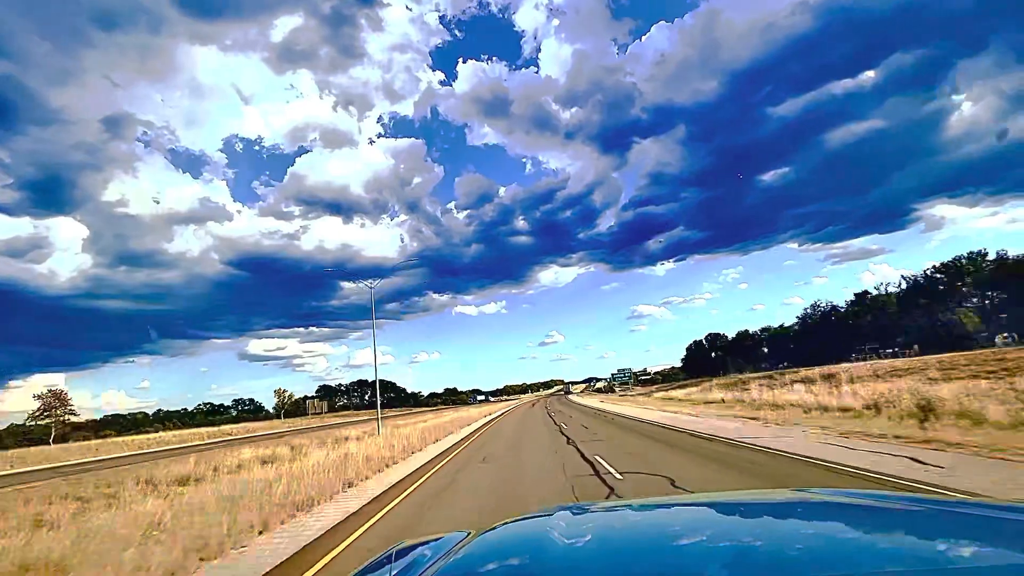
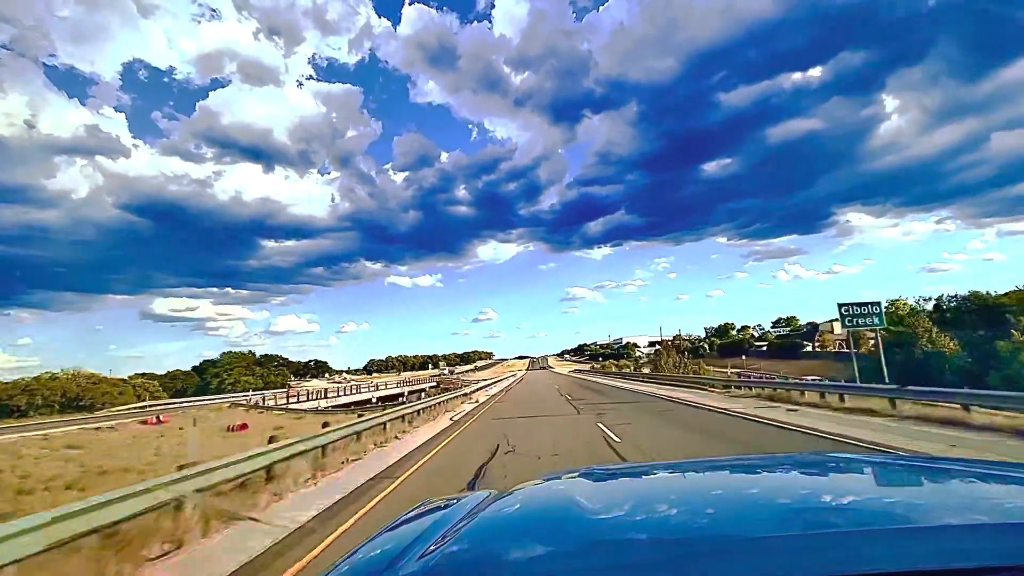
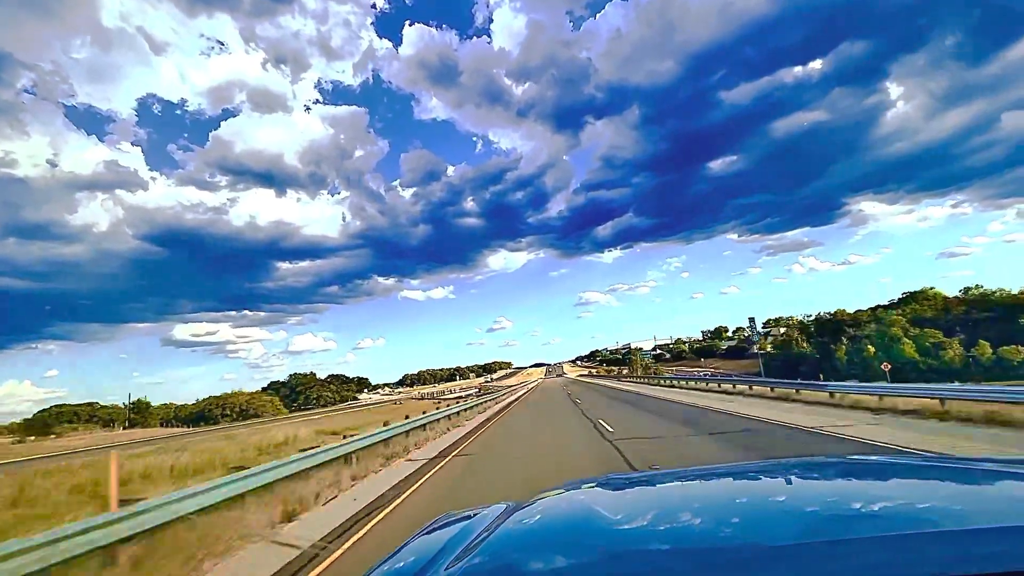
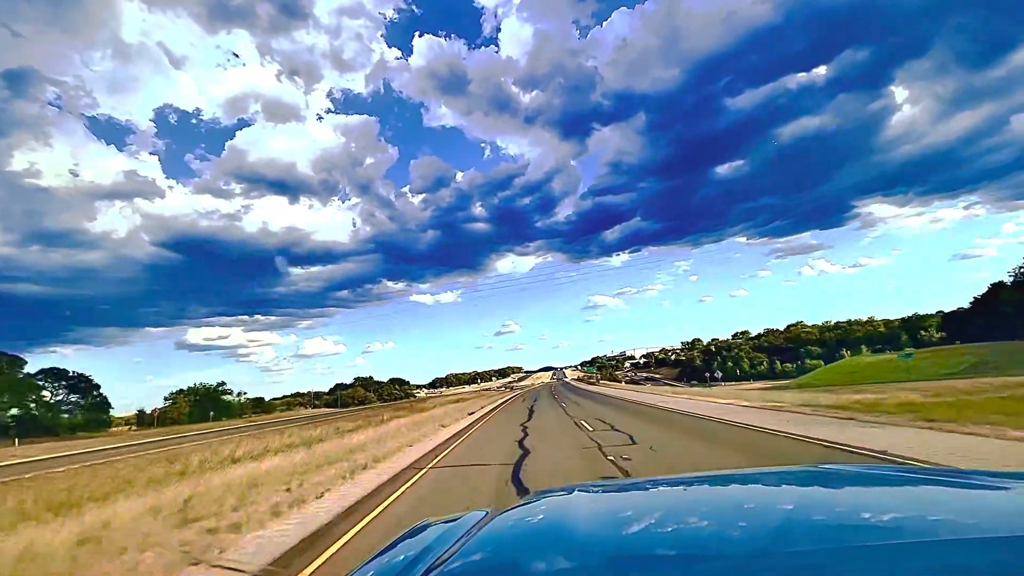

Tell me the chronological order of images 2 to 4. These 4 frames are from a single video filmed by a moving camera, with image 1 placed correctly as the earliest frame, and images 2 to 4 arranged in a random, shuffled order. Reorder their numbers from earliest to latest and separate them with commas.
4, 3, 2
